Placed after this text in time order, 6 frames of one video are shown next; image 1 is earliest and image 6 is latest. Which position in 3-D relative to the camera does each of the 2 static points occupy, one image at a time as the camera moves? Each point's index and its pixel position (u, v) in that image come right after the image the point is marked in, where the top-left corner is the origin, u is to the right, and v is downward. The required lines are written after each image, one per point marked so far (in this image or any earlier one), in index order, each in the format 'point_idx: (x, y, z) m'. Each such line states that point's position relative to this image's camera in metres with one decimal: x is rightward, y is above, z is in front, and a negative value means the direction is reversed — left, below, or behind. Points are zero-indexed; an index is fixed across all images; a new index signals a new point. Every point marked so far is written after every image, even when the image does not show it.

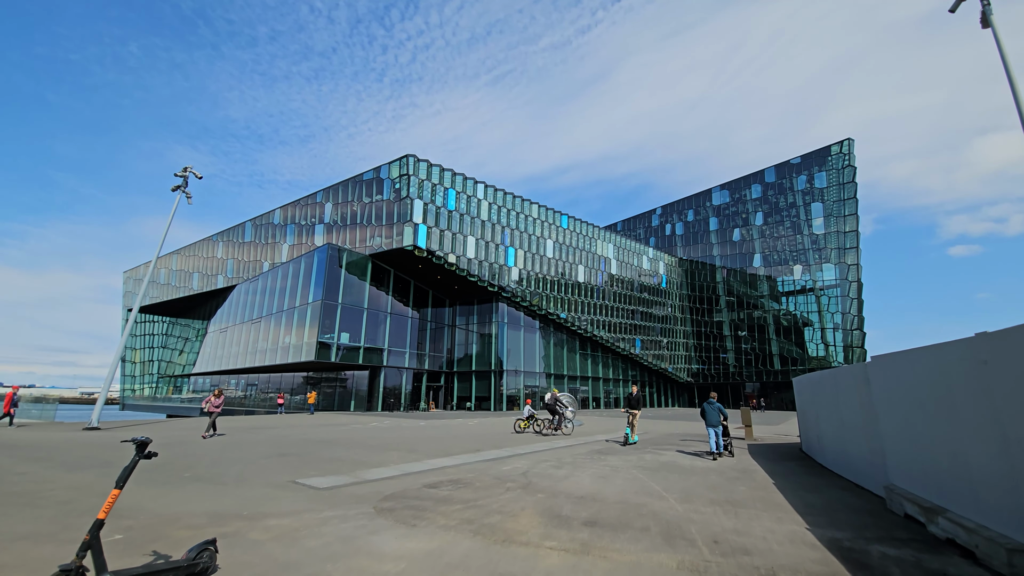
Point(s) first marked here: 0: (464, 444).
0: (-1.5, -4.7, +12.3) m
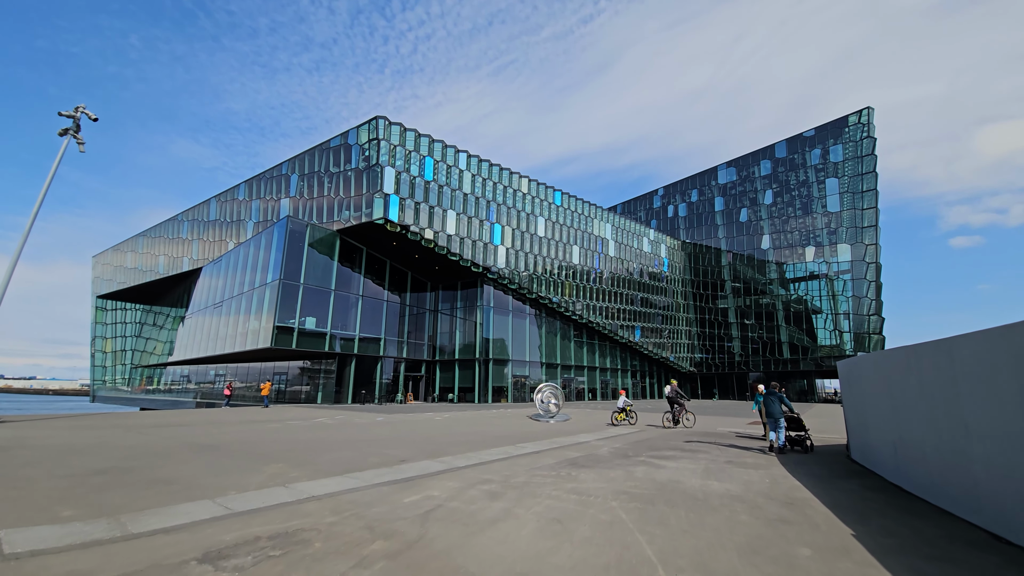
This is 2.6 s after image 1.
0: (-2.7, -3.6, +9.1) m
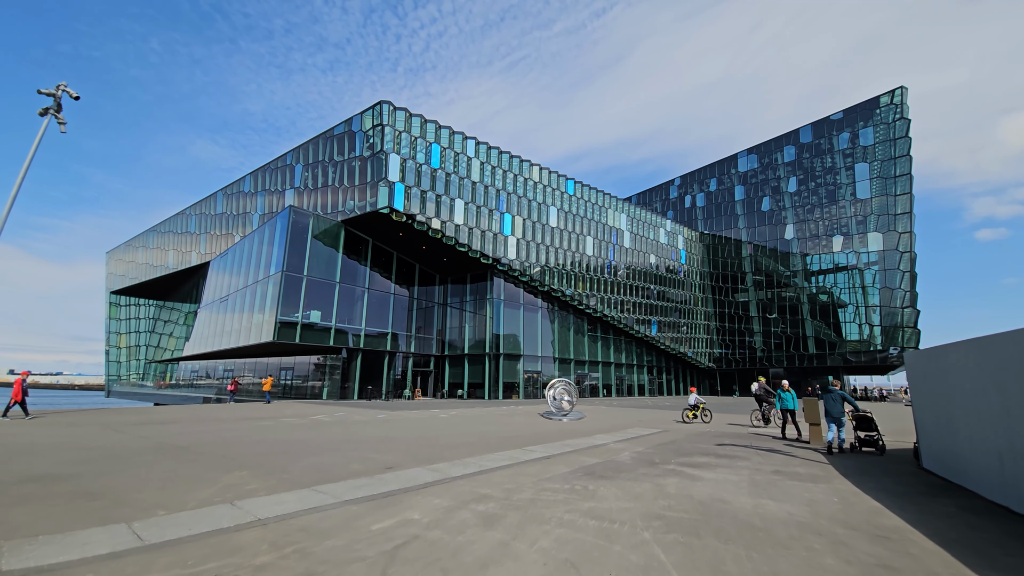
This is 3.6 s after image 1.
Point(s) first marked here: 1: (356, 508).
0: (-2.5, -3.2, +8.0) m
1: (-1.8, -2.5, +4.7) m
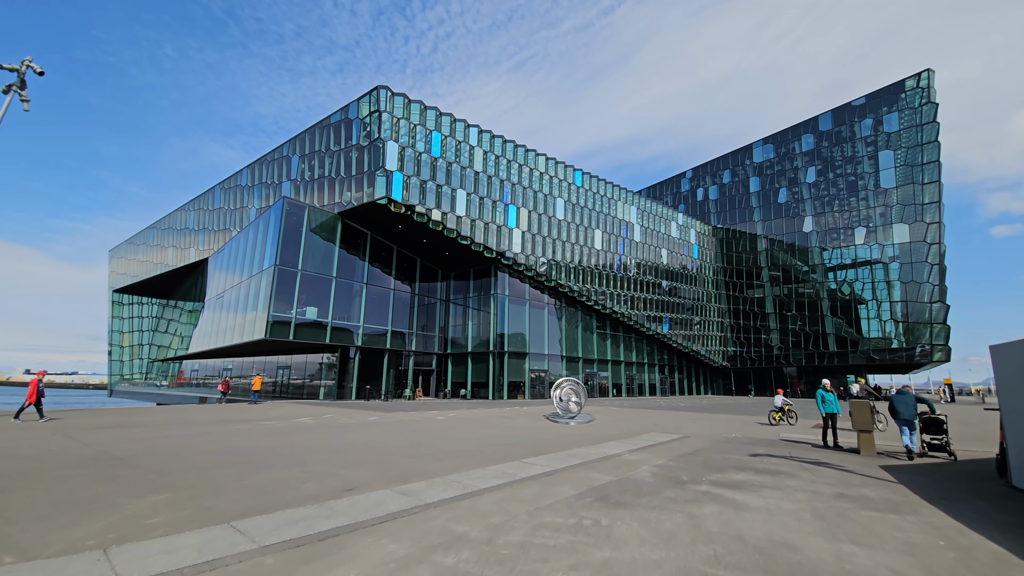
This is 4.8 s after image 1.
0: (-2.6, -2.9, +6.6) m
1: (-1.9, -2.2, +3.4) m
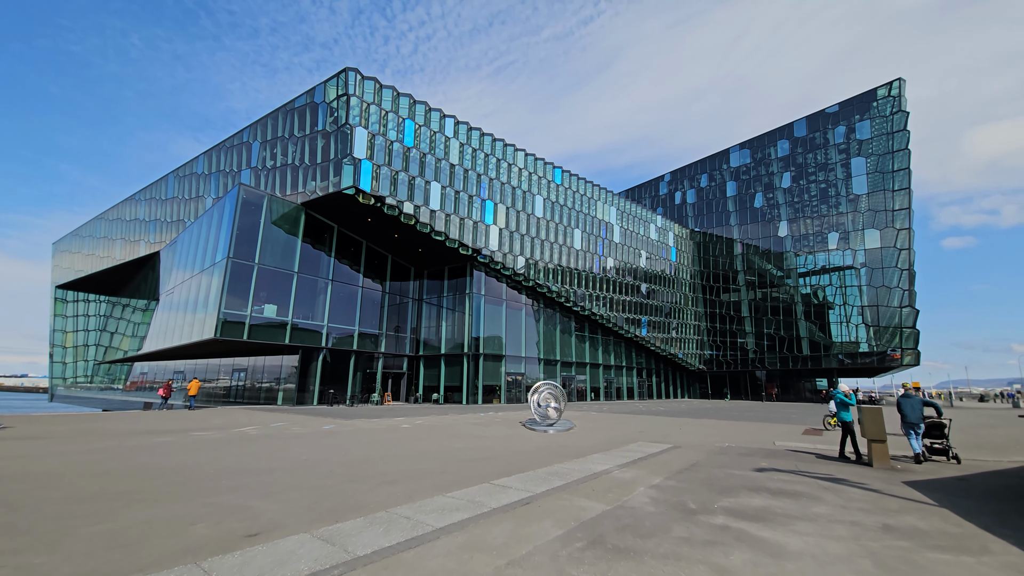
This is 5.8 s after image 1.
0: (-3.0, -2.6, +5.1) m
1: (-2.2, -1.9, +1.9) m
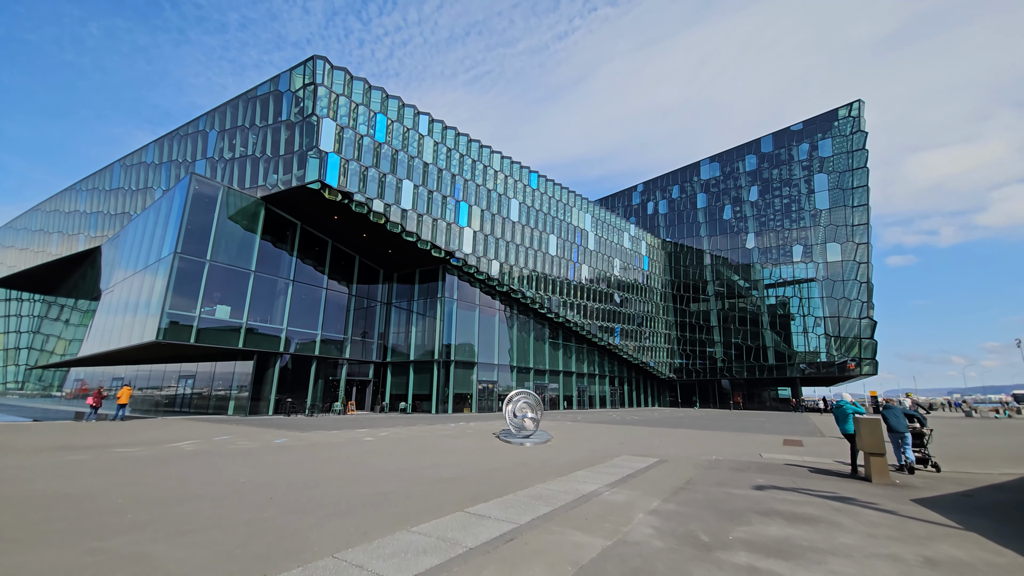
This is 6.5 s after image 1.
0: (-3.2, -2.5, +4.0) m
1: (-2.1, -1.7, +0.9) m
